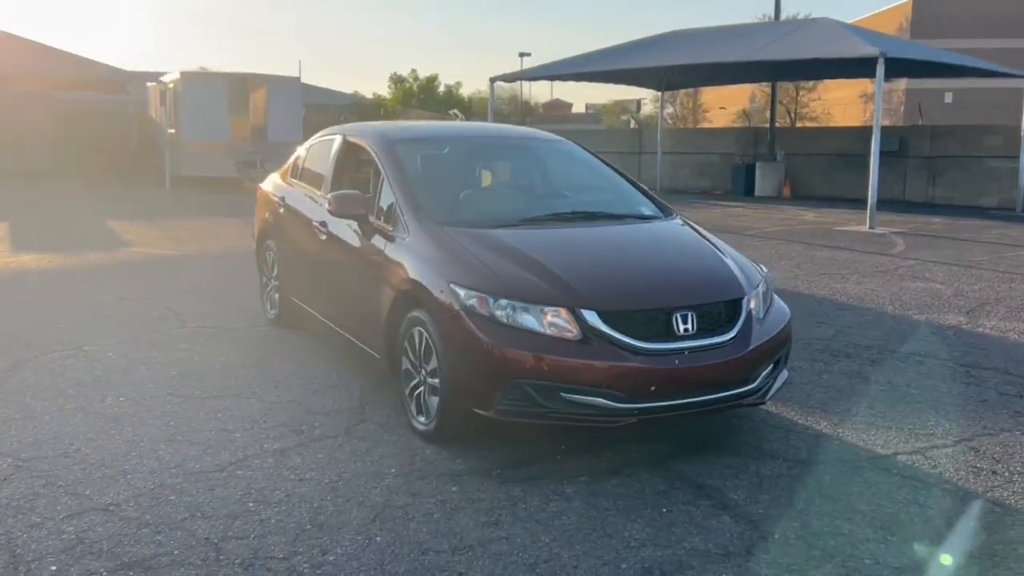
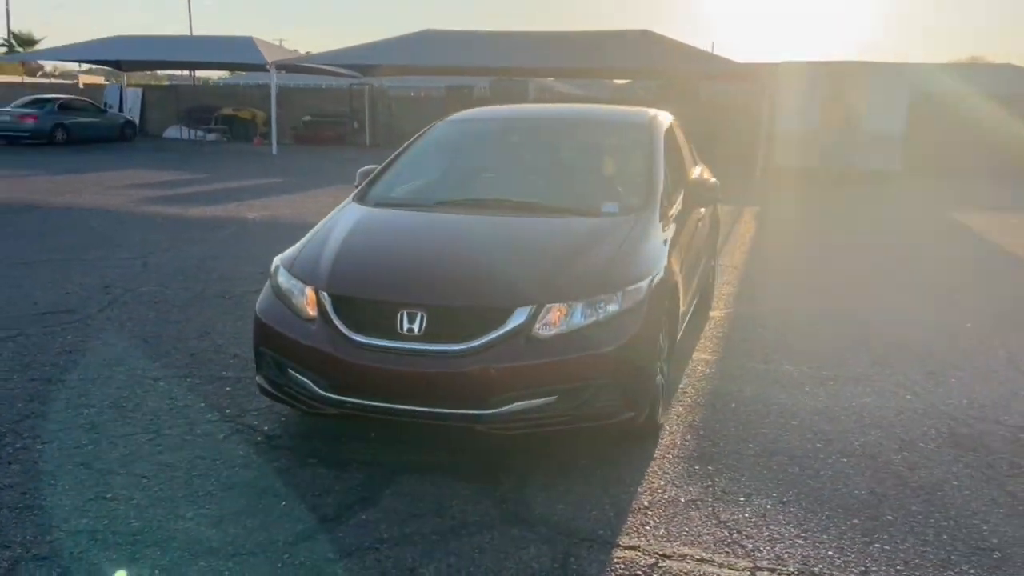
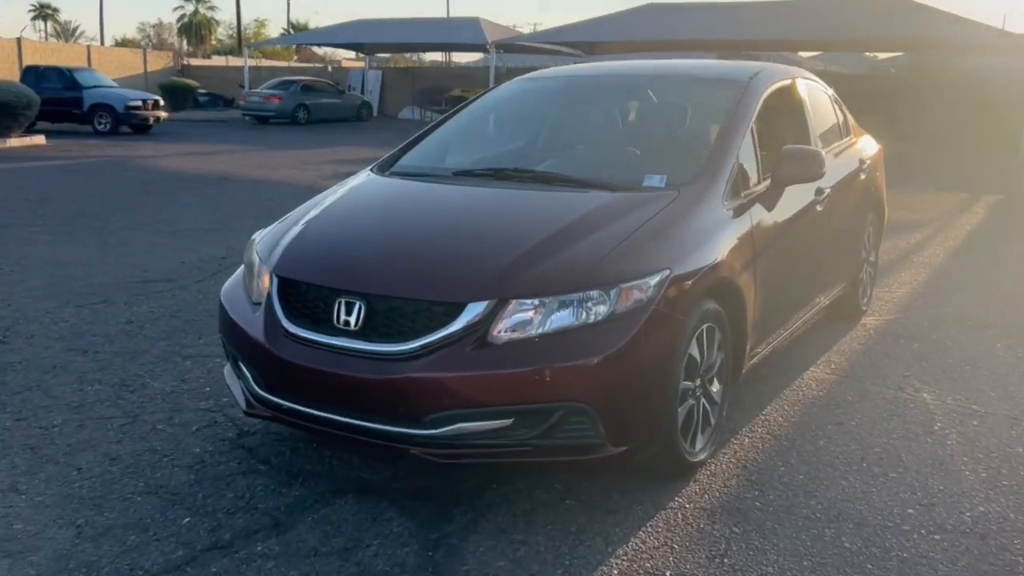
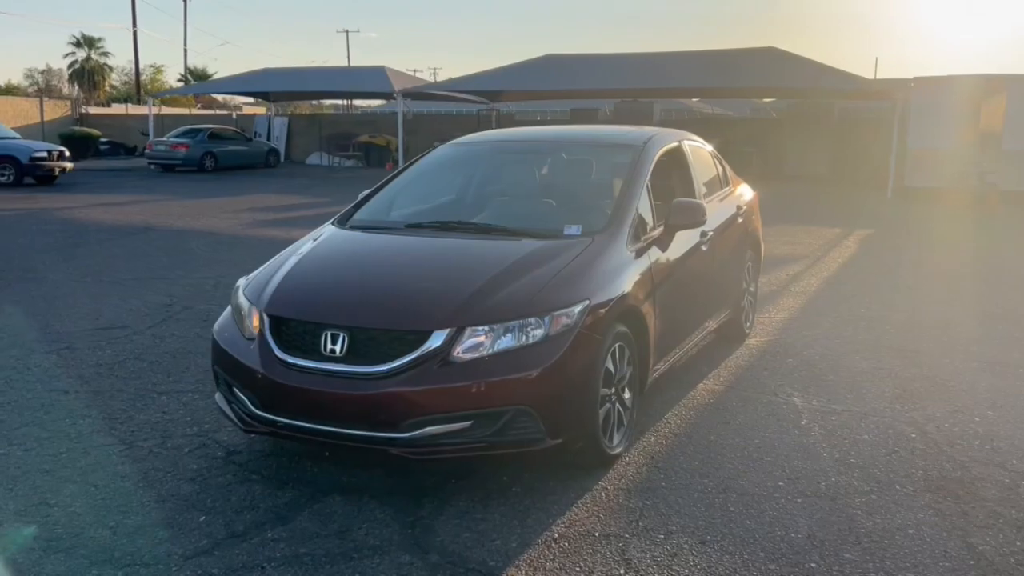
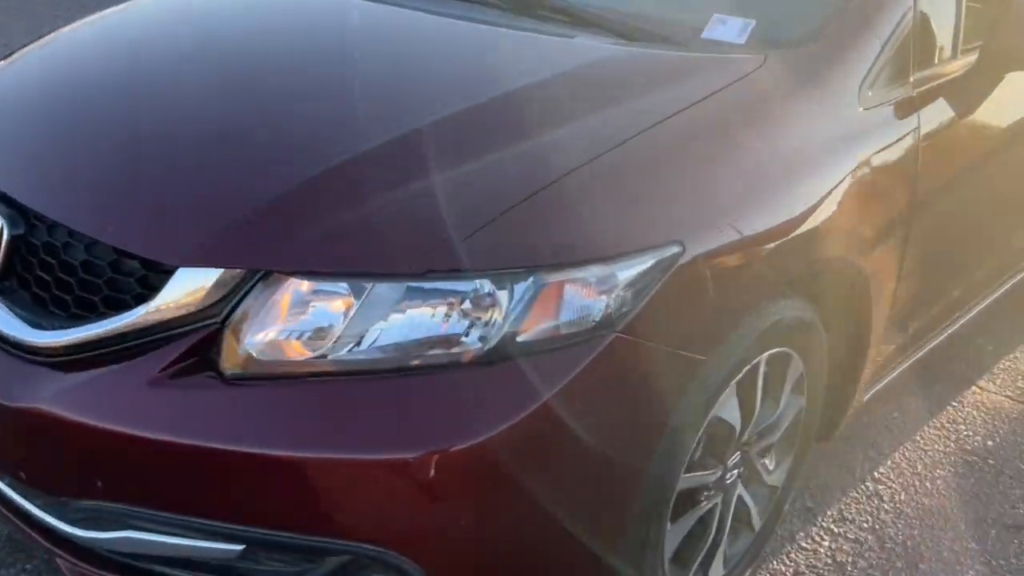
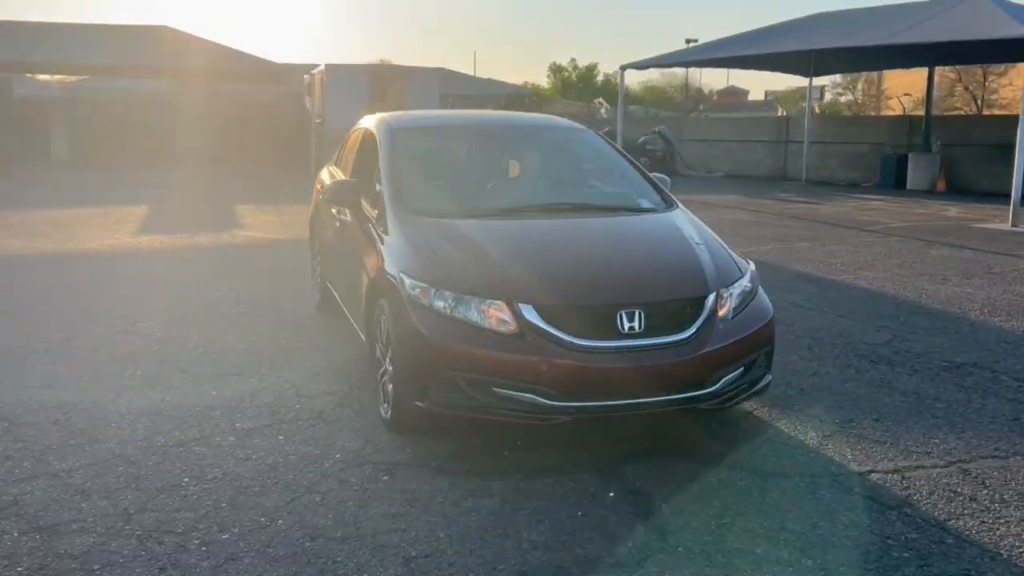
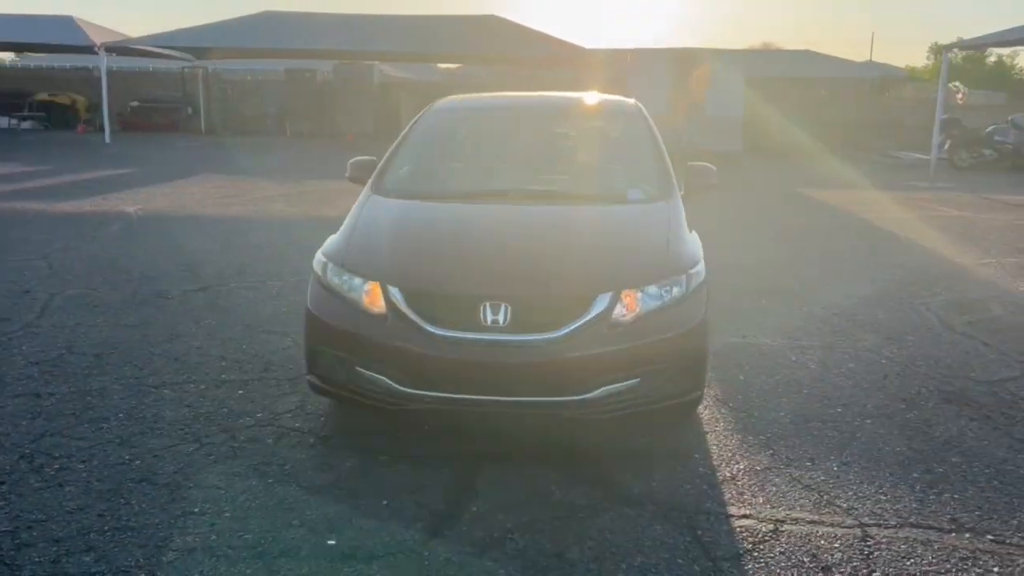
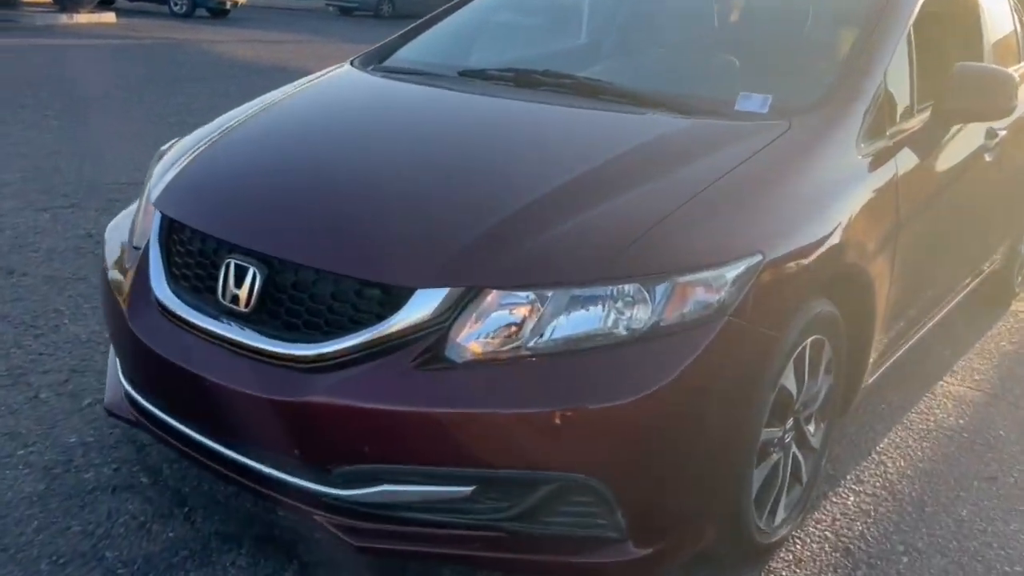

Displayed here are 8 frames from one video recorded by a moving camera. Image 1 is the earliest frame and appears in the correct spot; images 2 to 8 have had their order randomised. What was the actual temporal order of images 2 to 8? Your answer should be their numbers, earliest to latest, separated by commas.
6, 7, 2, 4, 3, 8, 5
